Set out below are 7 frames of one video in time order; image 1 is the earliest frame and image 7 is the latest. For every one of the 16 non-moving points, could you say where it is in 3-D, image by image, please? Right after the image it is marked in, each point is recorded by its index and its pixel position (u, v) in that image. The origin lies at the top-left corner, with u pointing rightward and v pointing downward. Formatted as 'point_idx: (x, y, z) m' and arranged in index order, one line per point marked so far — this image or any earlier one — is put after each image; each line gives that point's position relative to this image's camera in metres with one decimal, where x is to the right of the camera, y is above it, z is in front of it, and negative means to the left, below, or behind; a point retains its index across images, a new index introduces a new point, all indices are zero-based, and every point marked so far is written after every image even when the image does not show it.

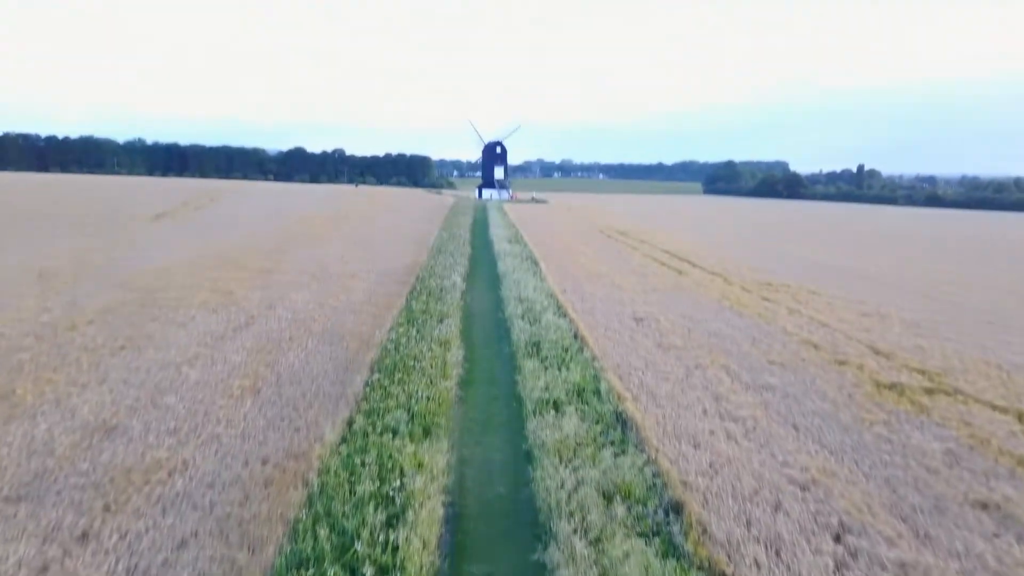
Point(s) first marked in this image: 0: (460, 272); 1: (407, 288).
0: (-1.3, +0.4, +18.9) m
1: (-2.4, 0.0, +17.3) m
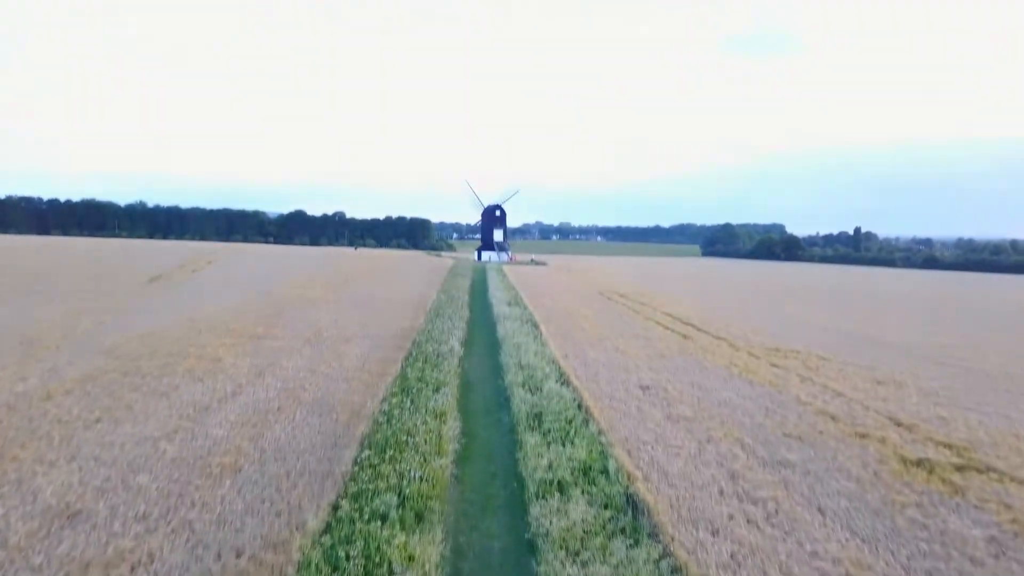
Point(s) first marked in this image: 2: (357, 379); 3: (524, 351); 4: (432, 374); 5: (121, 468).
0: (-1.3, -1.2, +18.3) m
1: (-2.4, -1.5, +16.7) m
2: (-2.9, -1.8, +14.2) m
3: (+0.3, -1.4, +16.5) m
4: (-1.5, -1.6, +14.1) m
5: (-4.8, -2.2, +9.1) m
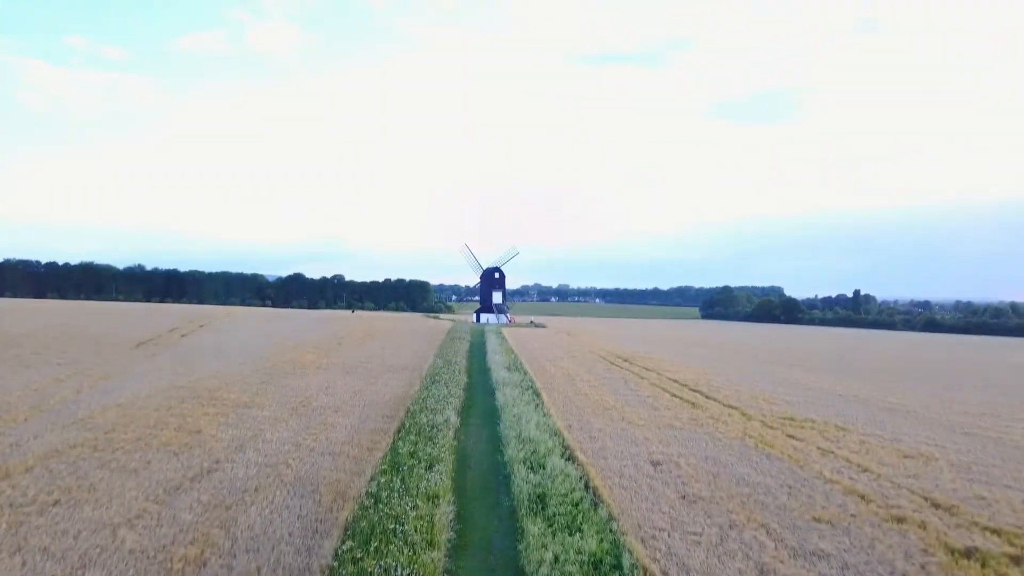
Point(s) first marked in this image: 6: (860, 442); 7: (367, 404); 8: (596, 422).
0: (-1.3, -2.8, +17.3) m
1: (-2.4, -2.9, +15.6) m
2: (-2.9, -2.9, +13.1) m
3: (+0.3, -2.8, +15.5) m
4: (-1.5, -2.8, +13.1) m
5: (-4.8, -3.0, +8.1) m
6: (+7.3, -3.2, +15.6) m
7: (-3.6, -2.9, +18.6) m
8: (+1.9, -3.0, +16.4) m
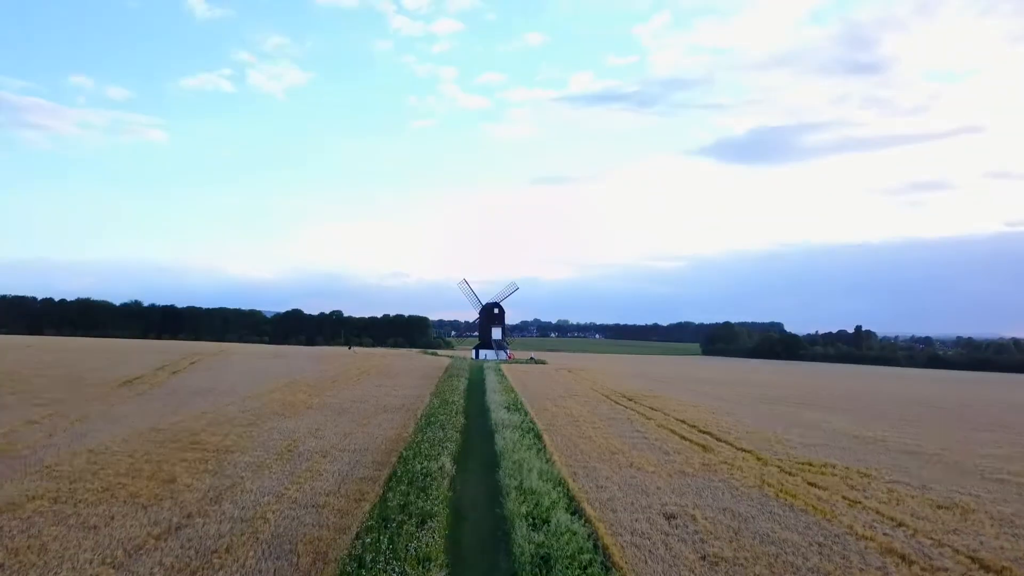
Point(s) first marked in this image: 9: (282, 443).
0: (-1.3, -3.6, +16.1) m
1: (-2.4, -3.6, +14.5) m
2: (-2.9, -3.5, +12.0) m
3: (+0.3, -3.5, +14.3) m
4: (-1.5, -3.4, +12.0) m
5: (-4.8, -3.3, +6.9) m
6: (+7.3, -4.0, +14.5) m
7: (-3.6, -3.8, +17.4) m
8: (+1.9, -3.7, +15.2) m
9: (-5.6, -3.8, +18.0) m
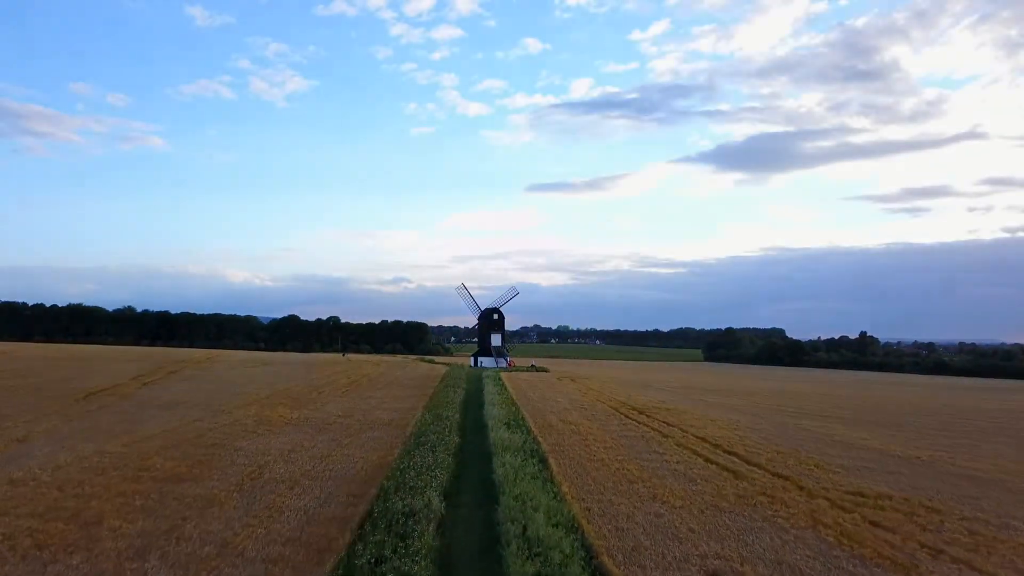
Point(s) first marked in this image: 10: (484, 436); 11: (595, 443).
0: (-1.3, -3.6, +13.6) m
1: (-2.4, -3.6, +12.0) m
2: (-2.9, -3.5, +9.5) m
3: (+0.3, -3.5, +11.8) m
4: (-1.5, -3.4, +9.5) m
5: (-4.8, -3.3, +4.4) m
6: (+7.3, -3.9, +12.0) m
7: (-3.6, -3.8, +14.9) m
8: (+1.9, -3.7, +12.7) m
9: (-5.6, -3.8, +15.5) m
10: (-0.7, -3.9, +19.5) m
11: (+2.2, -4.1, +19.6) m
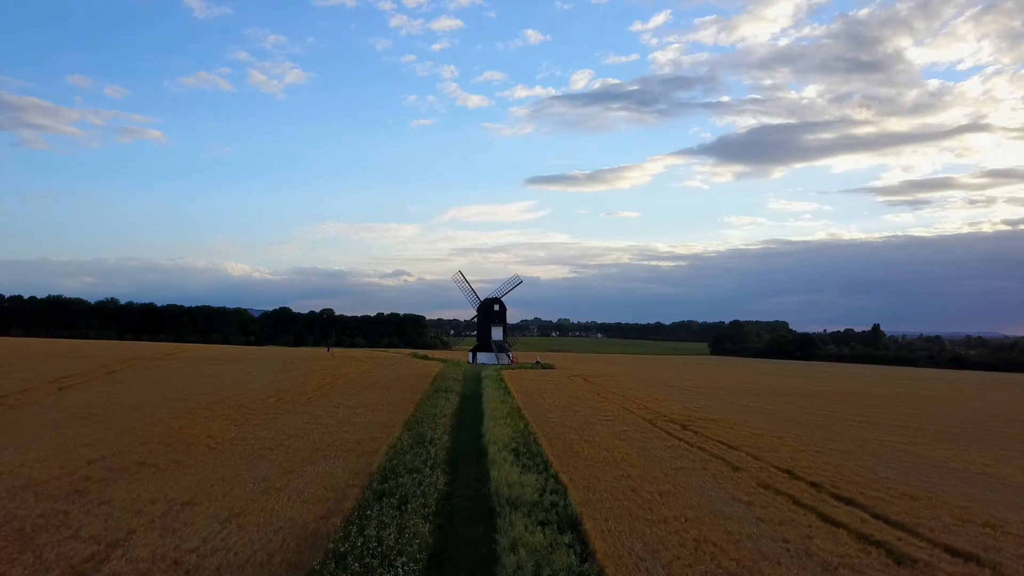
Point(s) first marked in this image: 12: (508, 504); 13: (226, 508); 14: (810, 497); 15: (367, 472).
0: (-1.1, -3.1, +7.4) m
1: (-2.2, -3.1, +5.8) m
2: (-2.7, -3.1, +3.3) m
3: (+0.5, -3.0, +5.6) m
4: (-1.3, -2.9, +3.3) m
5: (-4.6, -2.9, -1.8) m
6: (+7.6, -3.5, +5.8) m
7: (-3.4, -3.3, +8.7) m
8: (+2.1, -3.2, +6.5) m
9: (-5.4, -3.3, +9.3) m
10: (-0.5, -3.4, +13.3) m
11: (+2.4, -3.5, +13.4) m
12: (0.0, -3.2, +11.4) m
13: (-4.5, -3.4, +11.6) m
14: (+5.3, -3.7, +13.0) m
15: (-2.7, -3.4, +13.9) m
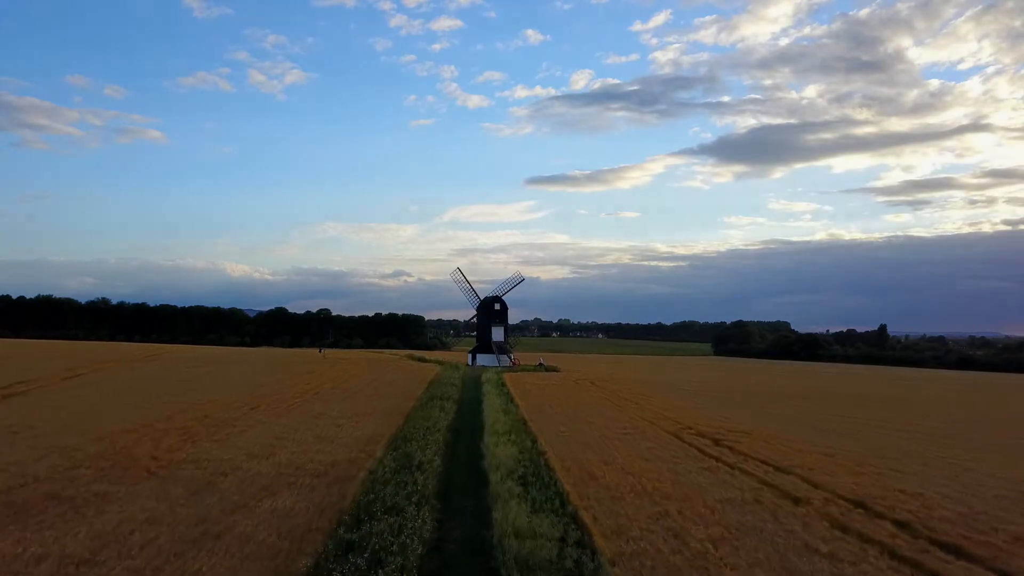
0: (-1.0, -2.9, +4.5) m
1: (-2.1, -3.0, +2.8) m
2: (-2.6, -2.9, +0.4) m
3: (+0.6, -2.8, +2.7) m
4: (-1.2, -2.8, +0.3) m
5: (-4.4, -2.7, -4.7) m
6: (+7.7, -3.3, +2.8) m
7: (-3.3, -3.1, +5.8) m
8: (+2.2, -3.0, +3.6) m
9: (-5.3, -3.1, +6.4) m
10: (-0.4, -3.2, +10.4) m
11: (+2.5, -3.4, +10.4) m
12: (+0.1, -3.1, +8.4) m
13: (-4.3, -3.2, +8.7) m
14: (+5.4, -3.5, +10.1) m
15: (-2.5, -3.3, +11.0) m
